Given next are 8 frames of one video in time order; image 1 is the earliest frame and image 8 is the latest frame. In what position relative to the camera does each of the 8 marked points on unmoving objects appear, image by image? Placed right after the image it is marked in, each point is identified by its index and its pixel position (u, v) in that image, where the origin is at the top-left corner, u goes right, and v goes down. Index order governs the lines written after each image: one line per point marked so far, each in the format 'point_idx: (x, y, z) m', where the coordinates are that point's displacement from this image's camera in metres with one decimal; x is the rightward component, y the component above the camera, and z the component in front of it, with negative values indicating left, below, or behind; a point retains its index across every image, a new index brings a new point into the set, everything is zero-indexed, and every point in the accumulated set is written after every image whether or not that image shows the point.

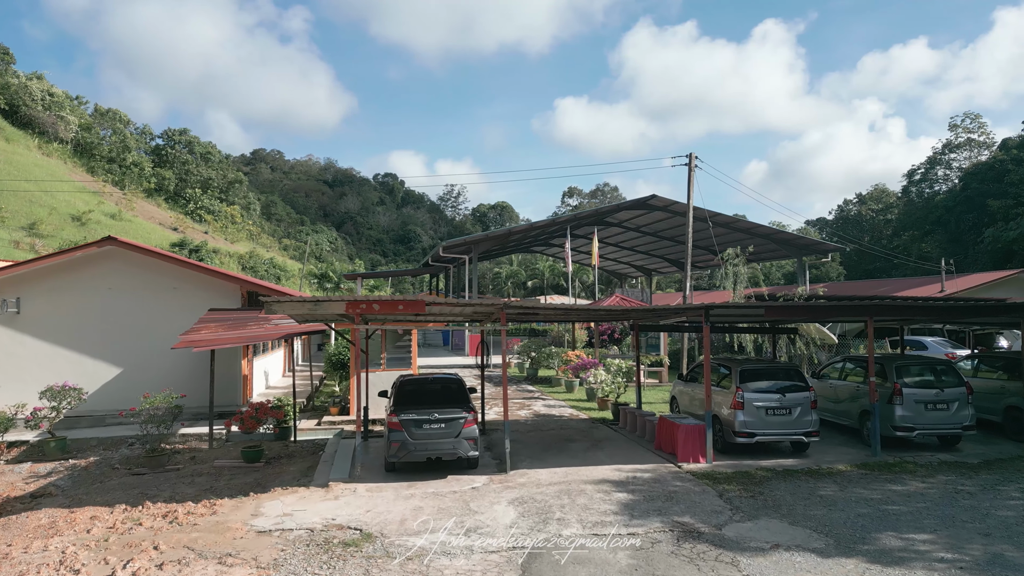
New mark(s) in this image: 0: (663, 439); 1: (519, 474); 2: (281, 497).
0: (+2.0, -2.0, +10.2) m
1: (+0.1, -2.2, +8.9) m
2: (-2.5, -2.3, +8.4) m
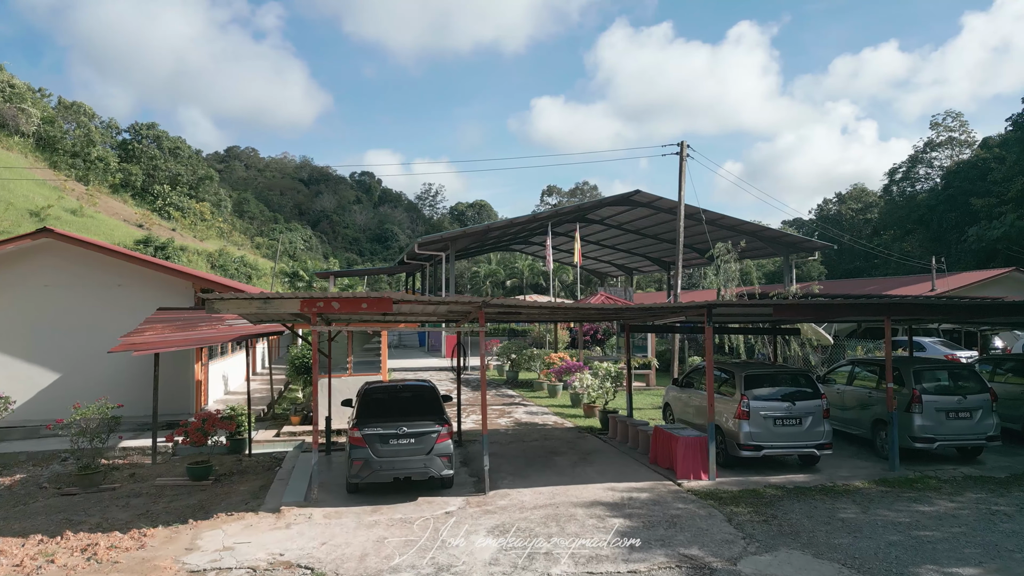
0: (+1.8, -2.0, +9.2) m
1: (-0.1, -2.1, +7.9) m
2: (-2.7, -2.2, +7.2) m
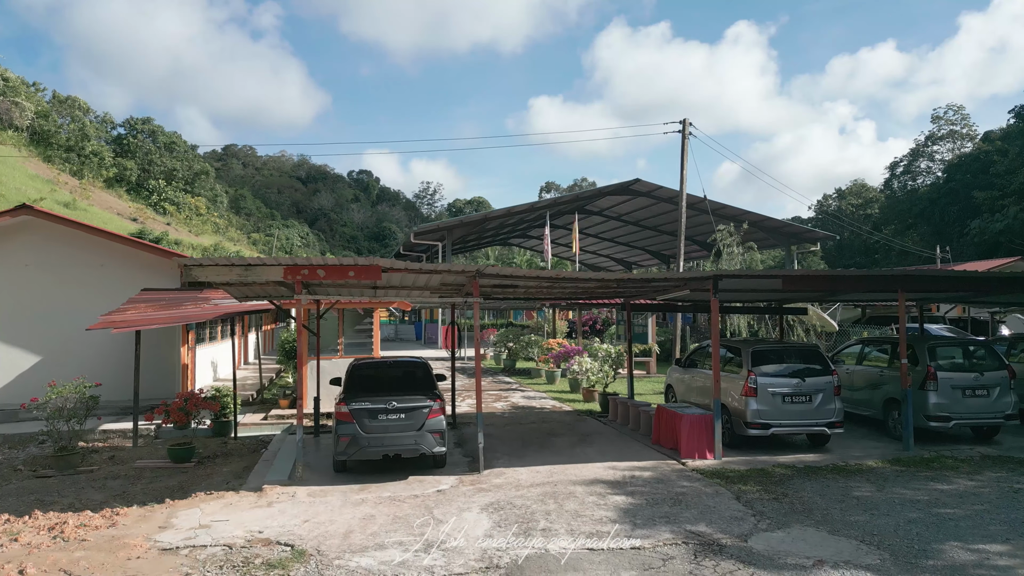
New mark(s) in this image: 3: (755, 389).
0: (+1.7, -1.6, +8.8) m
1: (-0.2, -1.8, +7.5) m
2: (-2.8, -1.9, +6.8) m
3: (+2.6, -1.1, +8.2) m
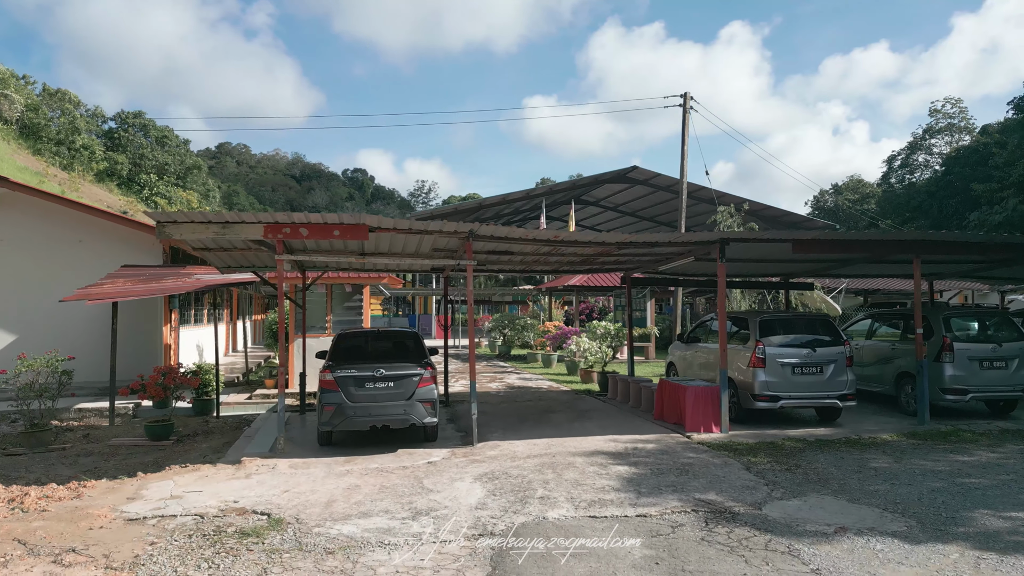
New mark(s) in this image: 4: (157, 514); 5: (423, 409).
0: (+1.7, -1.3, +8.4) m
1: (-0.2, -1.5, +7.0) m
2: (-2.8, -1.6, +6.4) m
3: (+2.6, -0.7, +7.8) m
4: (-2.5, -1.6, +5.3) m
5: (-0.8, -1.1, +7.0) m
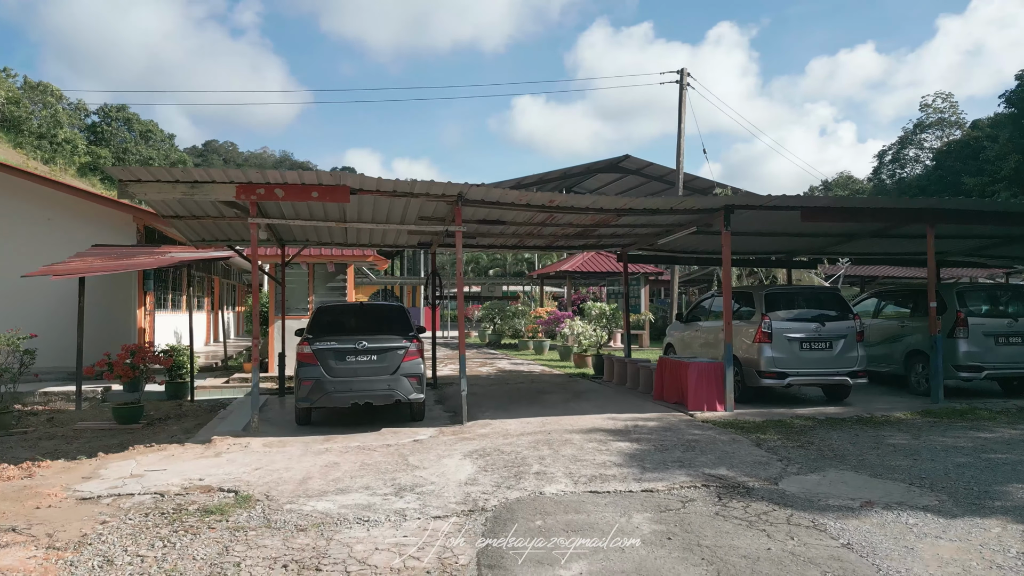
0: (+1.6, -1.0, +7.9) m
1: (-0.3, -1.2, +6.6) m
2: (-2.9, -1.3, +5.9) m
3: (+2.5, -0.4, +7.4) m
4: (-2.5, -1.3, +4.8) m
5: (-0.9, -0.8, +6.5) m
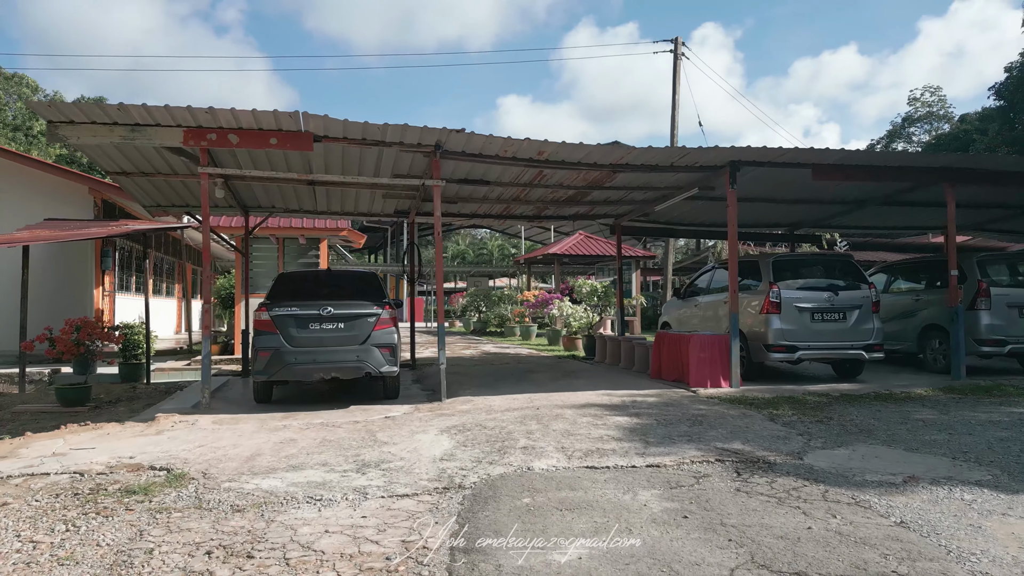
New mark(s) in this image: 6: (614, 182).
0: (+1.4, -0.7, +7.3) m
1: (-0.4, -0.9, +5.9) m
2: (-3.0, -1.0, +5.1) m
3: (+2.4, -0.1, +6.8) m
4: (-2.6, -1.0, +4.1) m
5: (-1.0, -0.5, +5.8) m
6: (+0.9, +1.0, +7.1) m
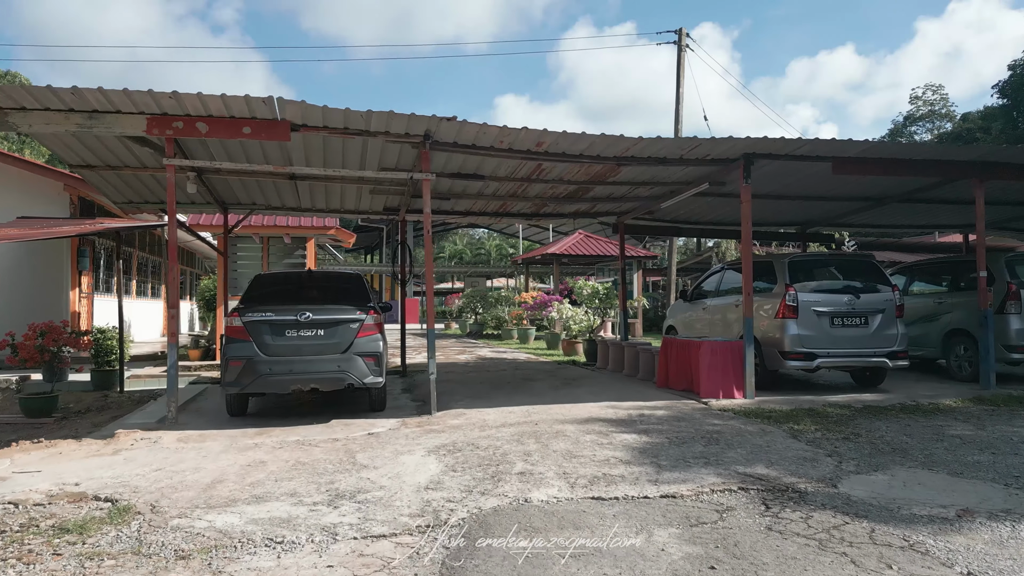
0: (+1.4, -0.7, +6.8) m
1: (-0.4, -0.9, +5.4) m
2: (-3.0, -1.0, +4.7) m
3: (+2.3, -0.2, +6.3) m
4: (-2.6, -1.0, +3.6) m
5: (-1.0, -0.5, +5.3) m
6: (+0.9, +1.0, +6.6) m
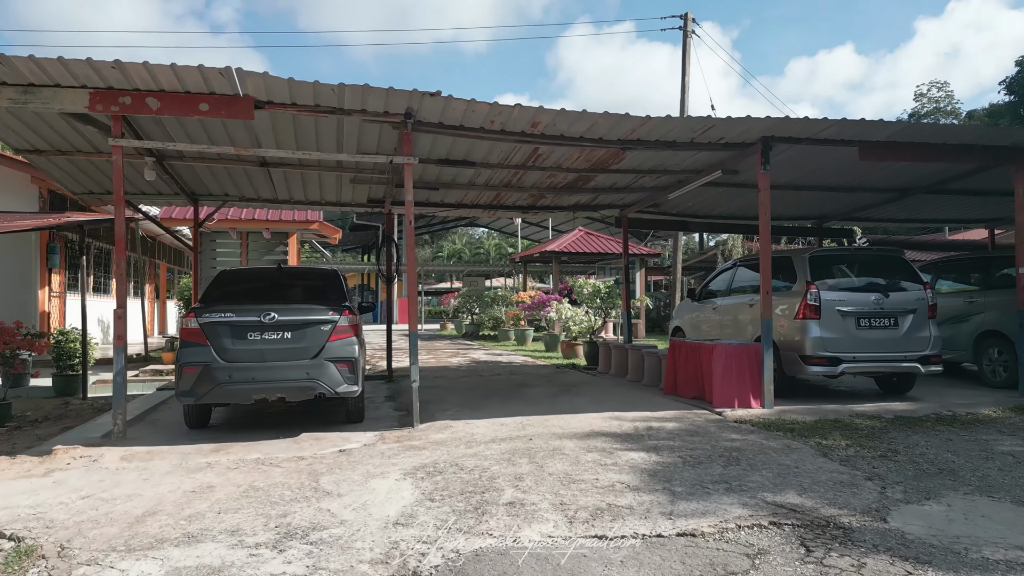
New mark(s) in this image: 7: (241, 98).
0: (+1.4, -0.7, +6.2) m
1: (-0.5, -0.9, +4.8) m
2: (-3.1, -1.0, +4.1) m
3: (+2.3, -0.1, +5.7) m
4: (-2.7, -1.0, +3.0) m
5: (-1.1, -0.5, +4.7) m
6: (+0.9, +1.0, +6.0) m
7: (-1.6, +1.1, +4.5) m
